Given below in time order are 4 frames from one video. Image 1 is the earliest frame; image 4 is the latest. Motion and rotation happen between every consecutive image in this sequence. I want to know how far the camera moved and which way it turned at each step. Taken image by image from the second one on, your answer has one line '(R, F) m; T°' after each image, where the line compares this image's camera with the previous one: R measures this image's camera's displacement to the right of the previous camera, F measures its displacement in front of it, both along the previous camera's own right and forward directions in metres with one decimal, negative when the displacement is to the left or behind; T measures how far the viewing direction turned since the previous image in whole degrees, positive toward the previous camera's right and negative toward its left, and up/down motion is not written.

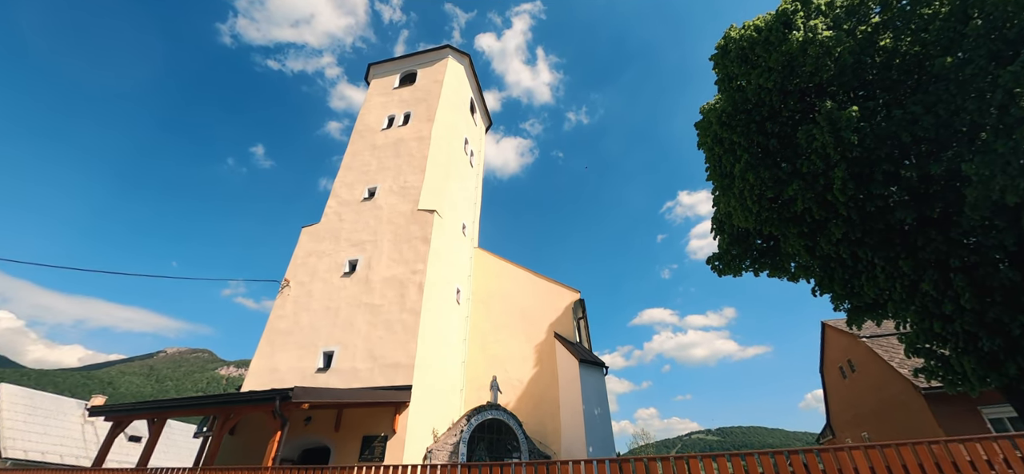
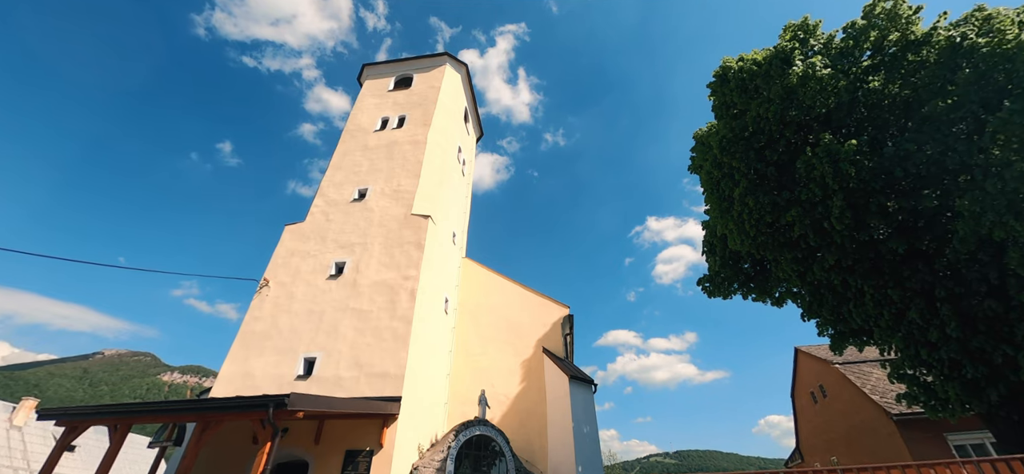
(-0.7, +0.2) m; +4°
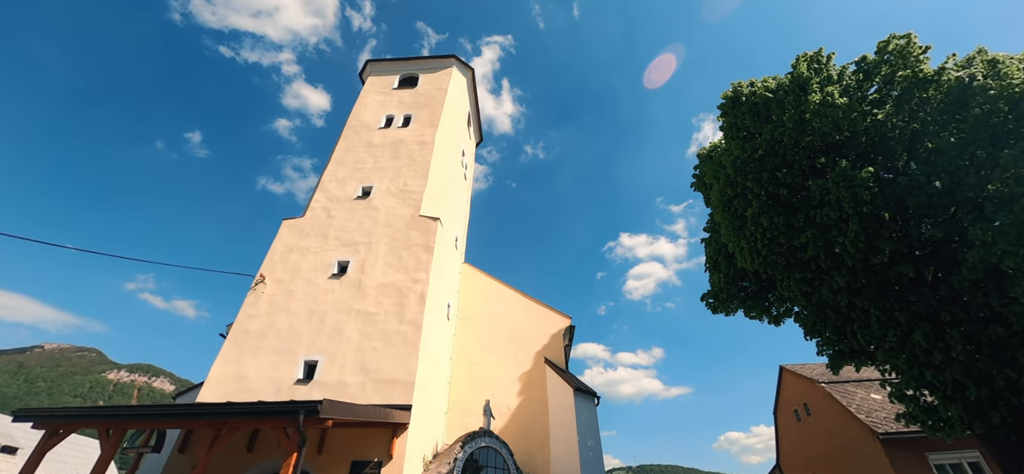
(-0.9, +0.2) m; +4°
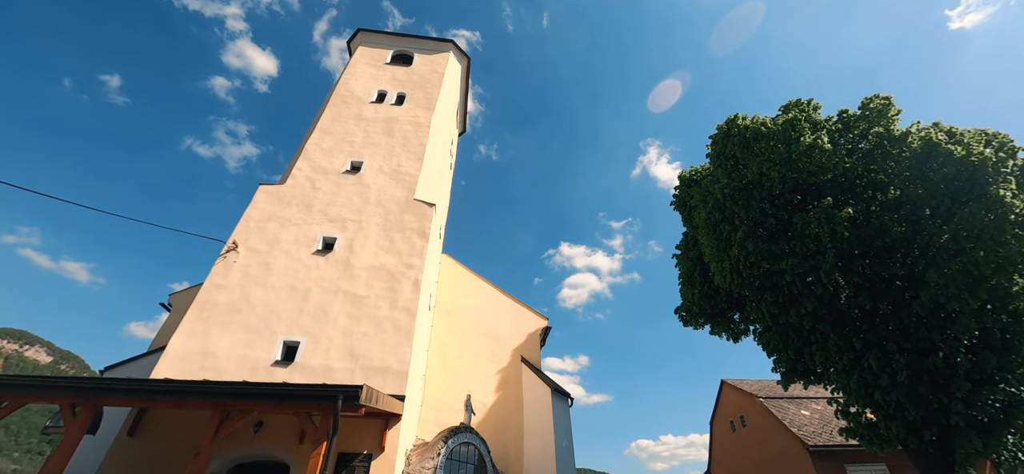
(-1.4, +0.2) m; +8°
